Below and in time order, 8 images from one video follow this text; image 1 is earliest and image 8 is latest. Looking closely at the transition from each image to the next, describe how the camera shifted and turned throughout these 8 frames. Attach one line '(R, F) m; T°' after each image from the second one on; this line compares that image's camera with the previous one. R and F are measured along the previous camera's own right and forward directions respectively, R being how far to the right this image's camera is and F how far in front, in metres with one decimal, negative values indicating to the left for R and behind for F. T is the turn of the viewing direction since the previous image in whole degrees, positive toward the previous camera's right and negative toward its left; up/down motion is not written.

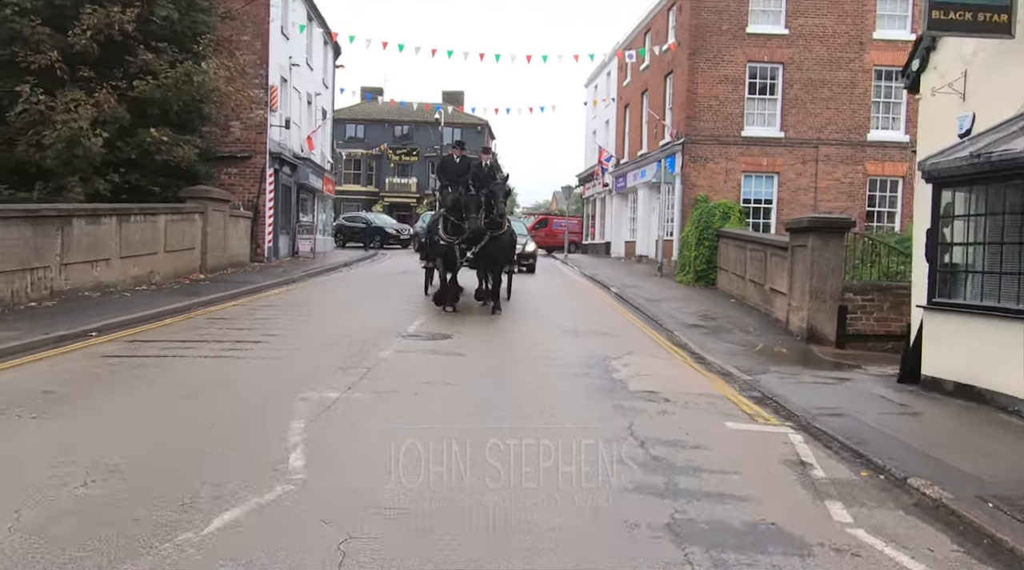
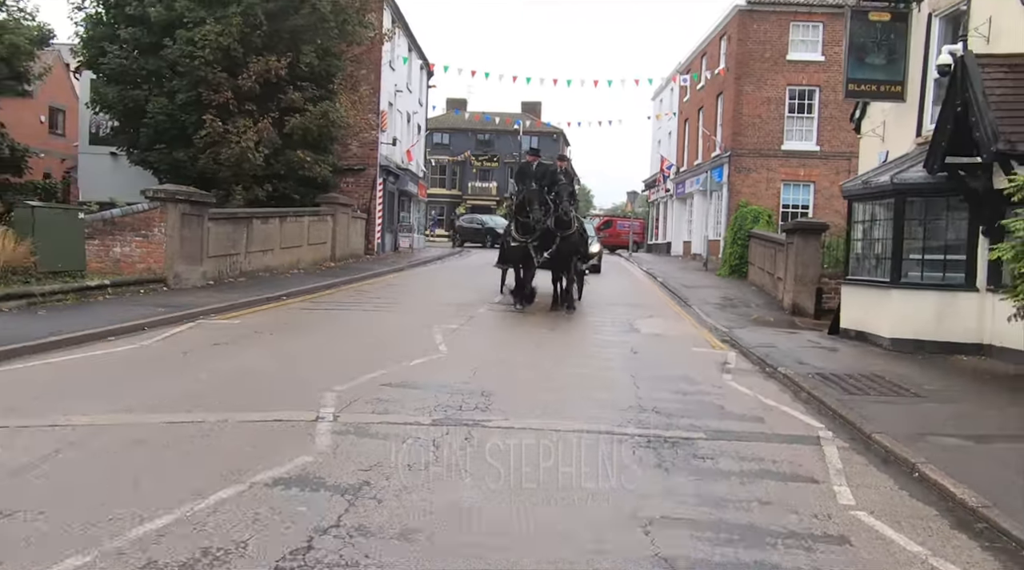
(+0.4, -5.0) m; -5°
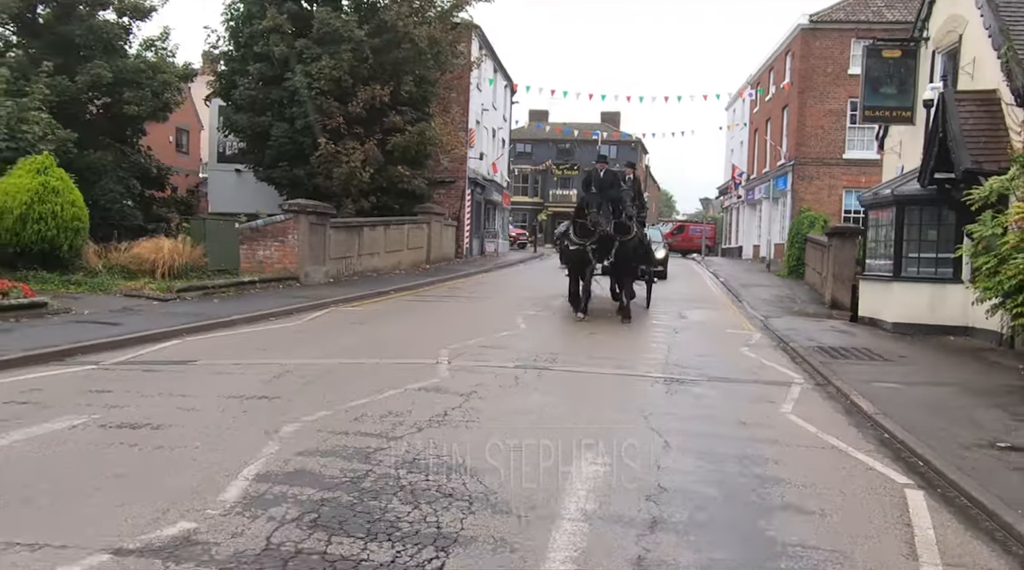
(+0.3, -3.1) m; -6°
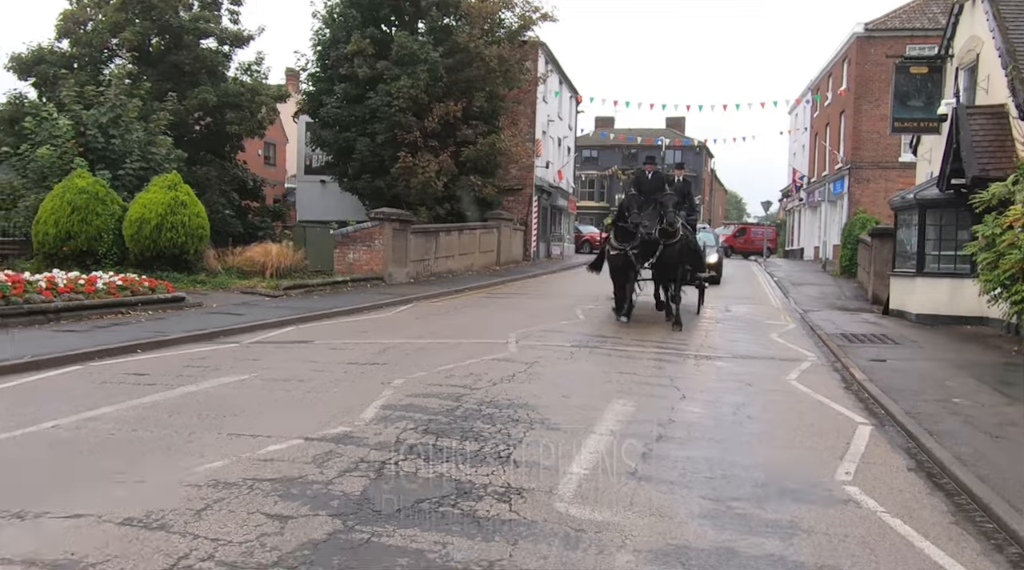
(+0.2, -2.1) m; -5°
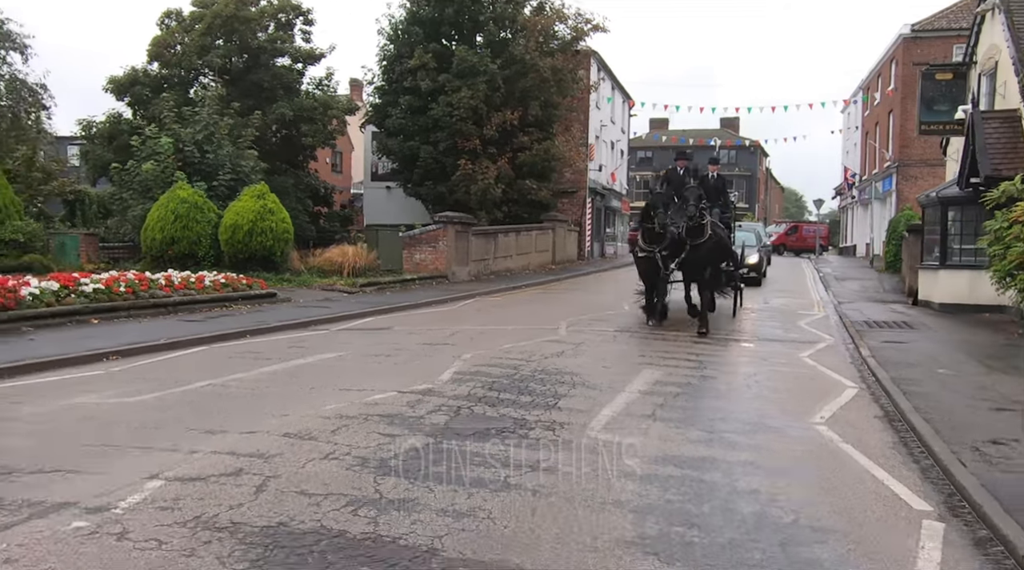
(+0.1, -1.8) m; -4°
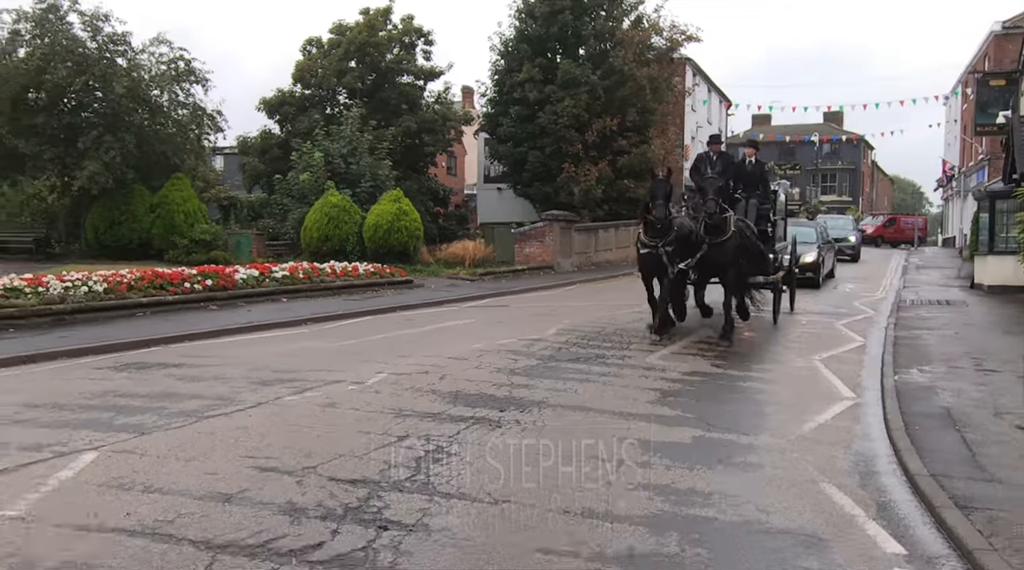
(+0.3, -3.5) m; -7°
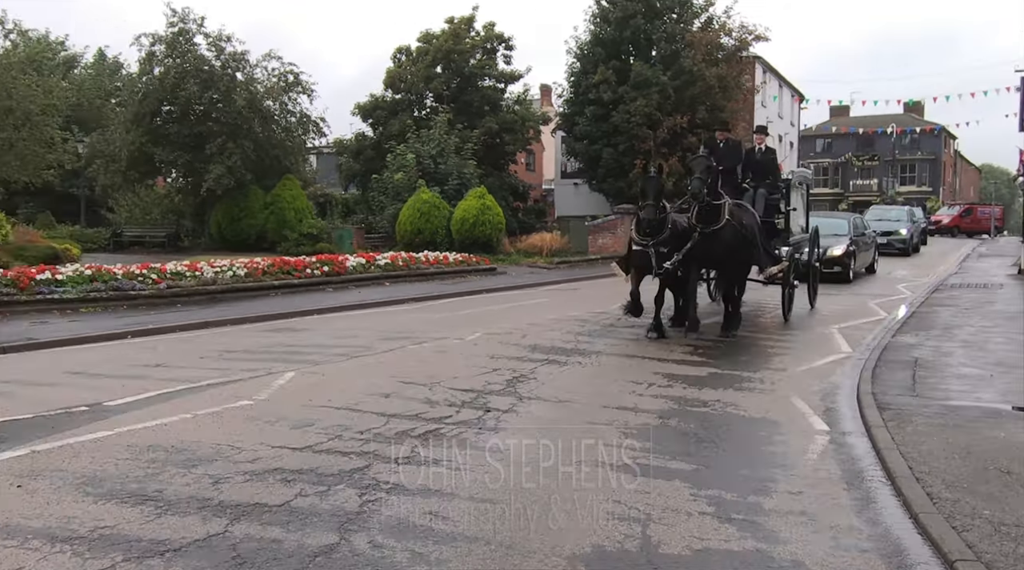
(+0.2, -2.5) m; -5°
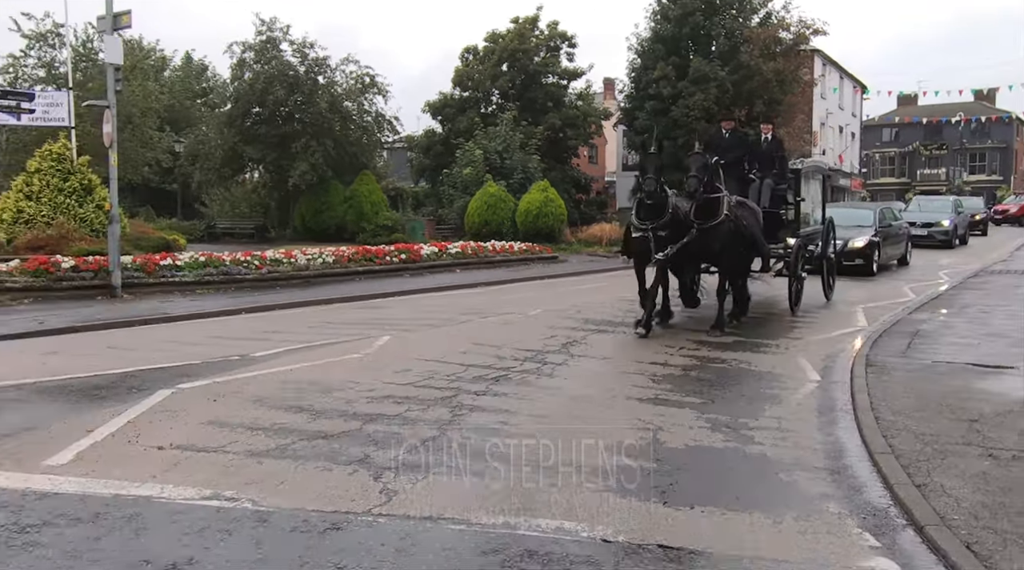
(+0.1, -1.8) m; -4°
